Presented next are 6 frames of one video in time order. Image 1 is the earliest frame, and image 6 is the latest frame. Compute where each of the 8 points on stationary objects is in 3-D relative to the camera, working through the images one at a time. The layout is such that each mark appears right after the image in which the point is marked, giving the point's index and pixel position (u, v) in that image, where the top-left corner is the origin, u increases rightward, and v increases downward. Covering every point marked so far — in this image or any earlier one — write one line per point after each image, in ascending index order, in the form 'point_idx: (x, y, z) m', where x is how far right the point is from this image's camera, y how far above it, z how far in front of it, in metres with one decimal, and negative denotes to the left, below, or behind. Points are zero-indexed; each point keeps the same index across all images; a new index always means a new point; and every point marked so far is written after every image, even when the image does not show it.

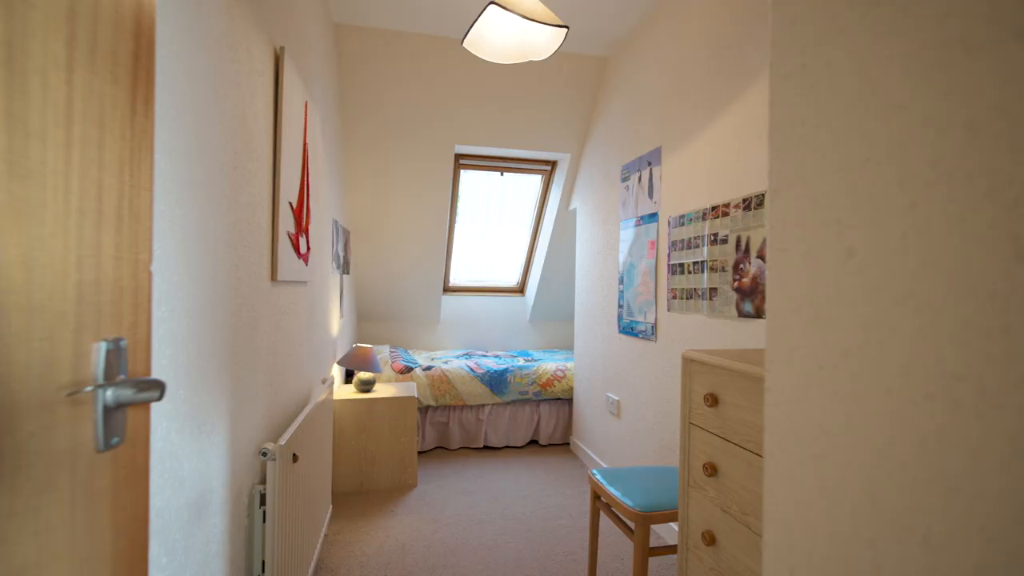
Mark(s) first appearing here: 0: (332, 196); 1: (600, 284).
0: (-1.0, +0.5, +2.8) m
1: (+0.5, 0.0, +3.1) m
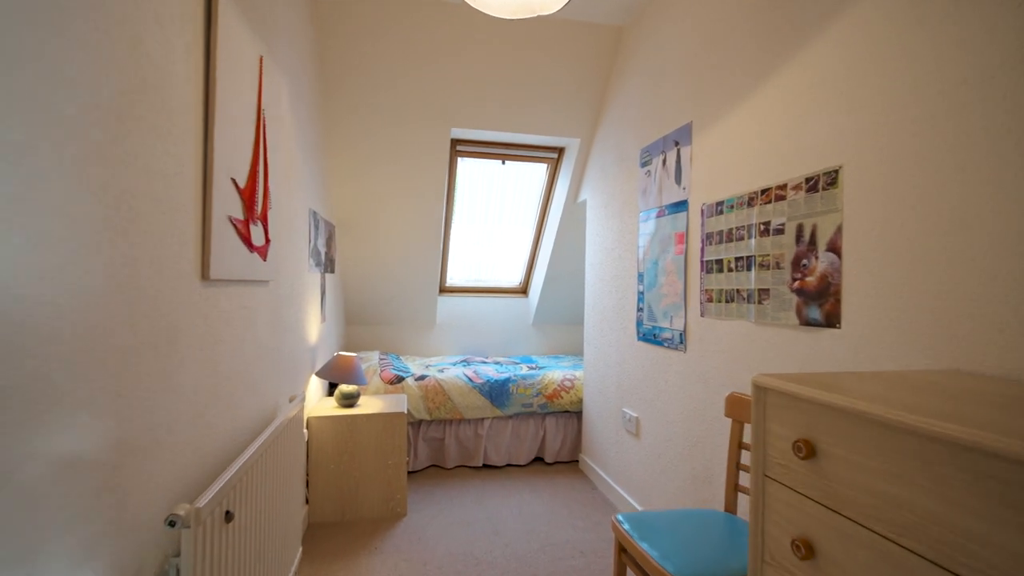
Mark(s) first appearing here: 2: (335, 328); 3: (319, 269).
0: (-1.0, +0.5, +2.4) m
1: (+0.6, 0.0, +2.7) m
2: (-1.2, -0.3, +3.3) m
3: (-1.0, +0.1, +2.7) m
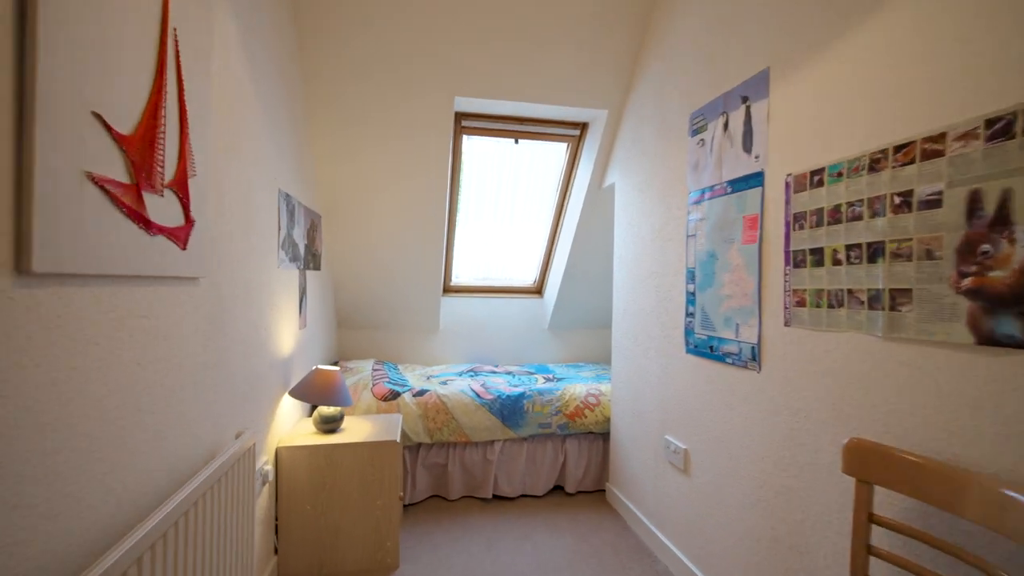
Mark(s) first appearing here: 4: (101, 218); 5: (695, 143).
0: (-0.9, +0.5, +2.0) m
1: (+0.6, 0.0, +2.2) m
2: (-1.1, -0.3, +2.9) m
3: (-1.0, +0.1, +2.2) m
4: (-0.7, +0.1, +0.8) m
5: (+0.7, +0.6, +1.9) m
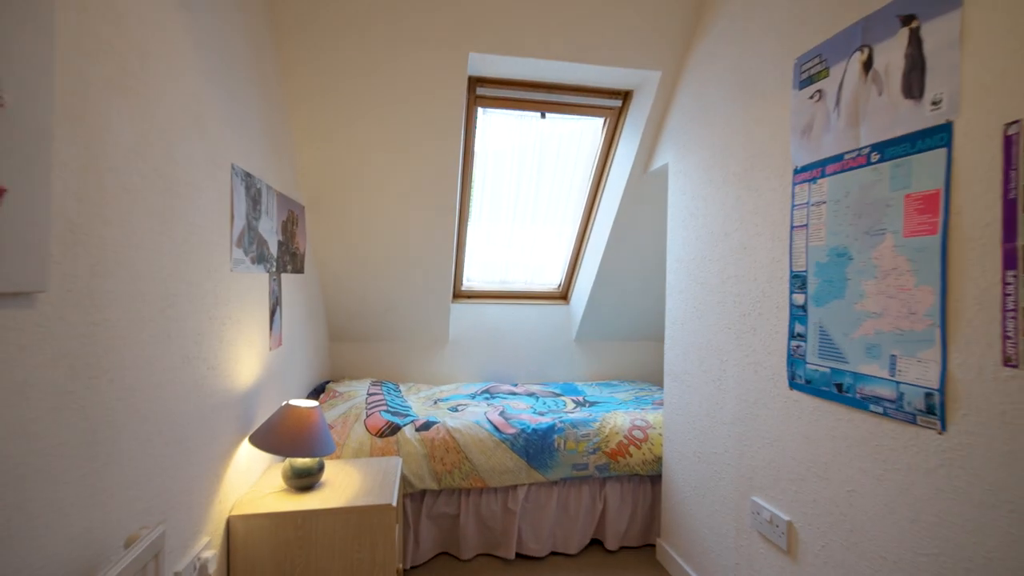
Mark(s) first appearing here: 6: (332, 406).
0: (-0.8, +0.5, +1.5) m
1: (+0.7, 0.0, +1.7) m
2: (-1.0, -0.3, +2.3) m
3: (-0.9, +0.1, +1.7) m
4: (-0.6, +0.1, +0.3) m
5: (+0.8, +0.5, +1.4) m
6: (-0.8, -0.5, +2.3) m
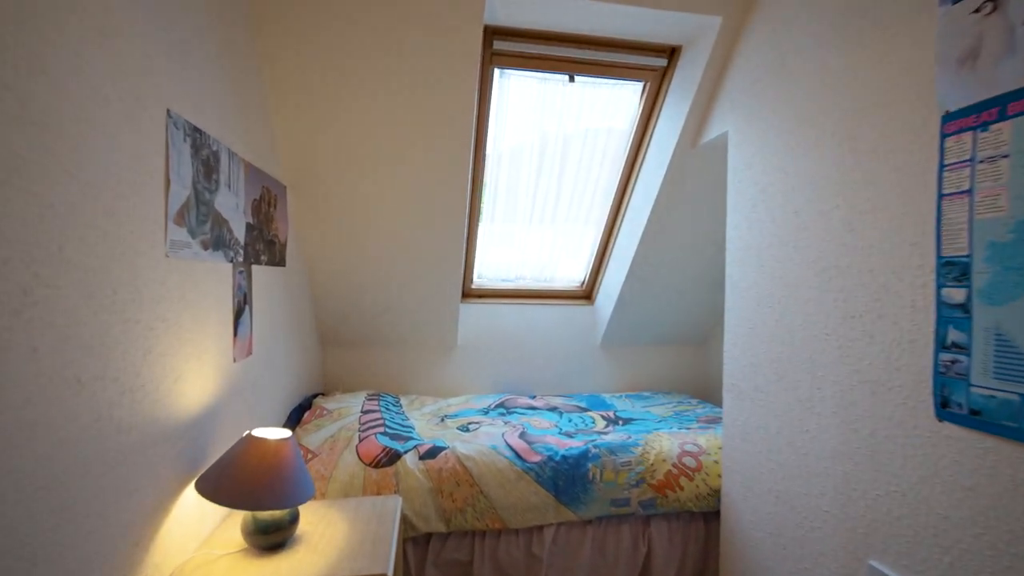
0: (-0.7, +0.5, +1.1) m
1: (+0.8, 0.0, +1.3) m
2: (-0.9, -0.3, +2.0) m
3: (-0.8, +0.1, +1.3) m
4: (-0.5, +0.1, -0.1) m
5: (+0.9, +0.5, +1.0) m
6: (-0.7, -0.5, +1.9) m
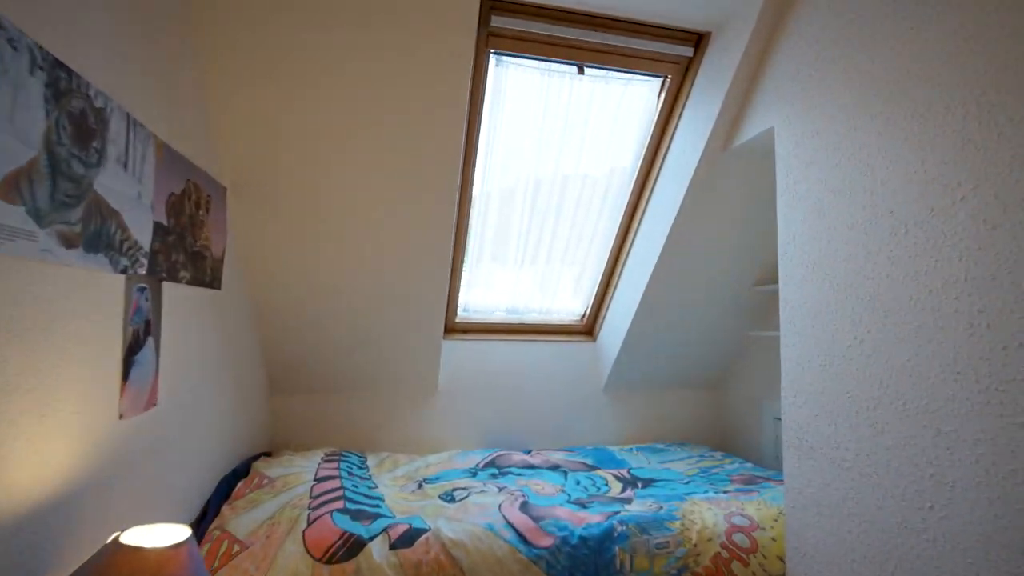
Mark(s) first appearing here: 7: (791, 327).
0: (-0.7, +0.5, +0.7) m
1: (+0.9, 0.0, +1.0) m
2: (-0.9, -0.4, +1.5) m
3: (-0.7, +0.1, +0.9) m
4: (-0.4, +0.2, -0.5) m
5: (+0.9, +0.5, +0.7) m
6: (-0.7, -0.6, +1.4) m
7: (+0.8, -0.1, +1.3) m
